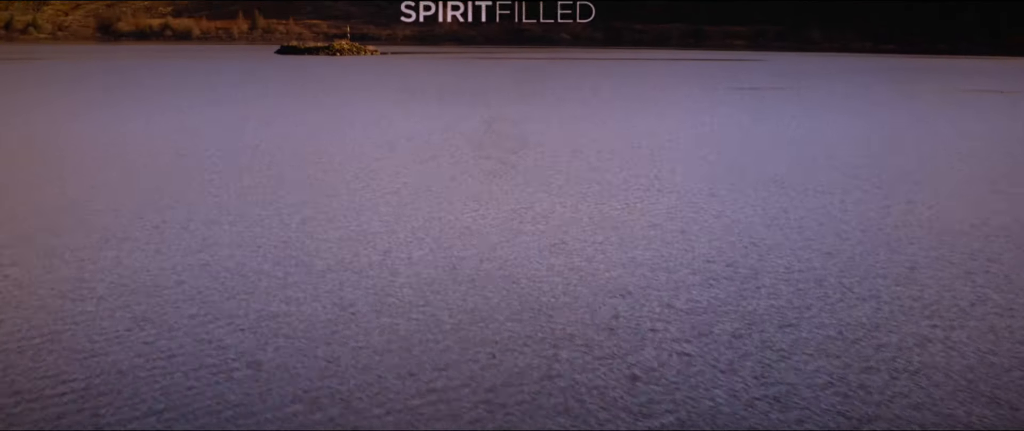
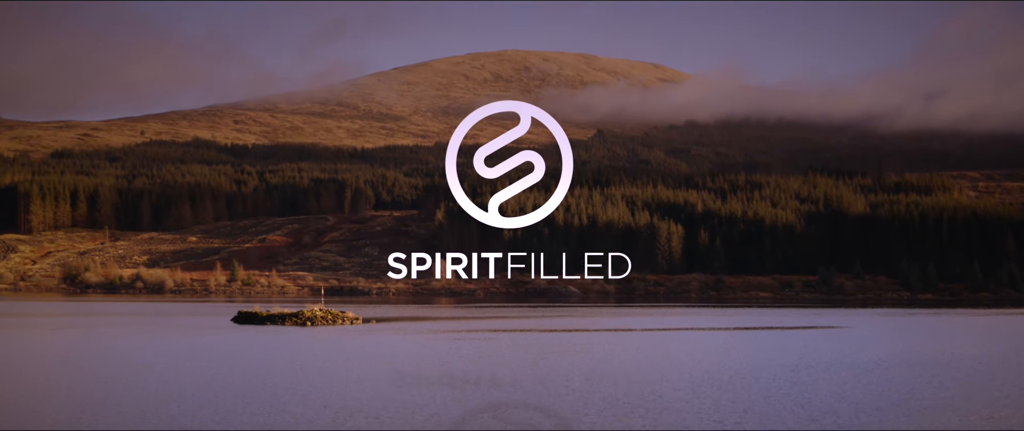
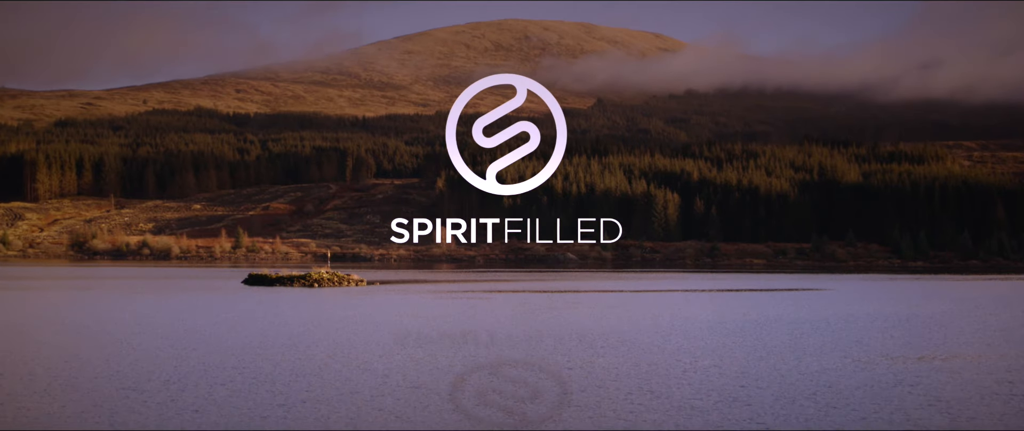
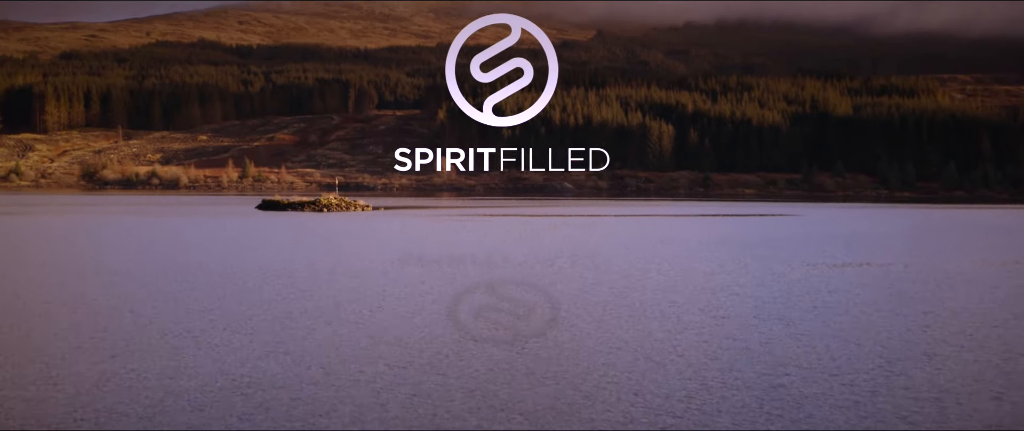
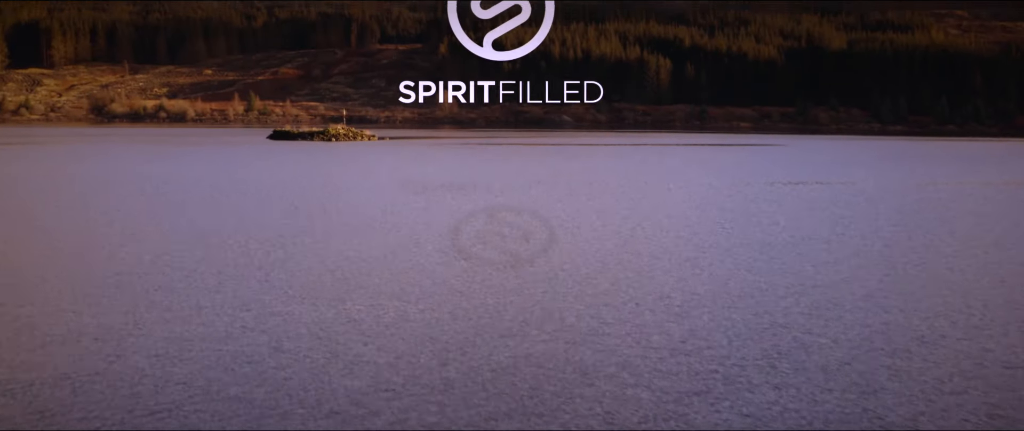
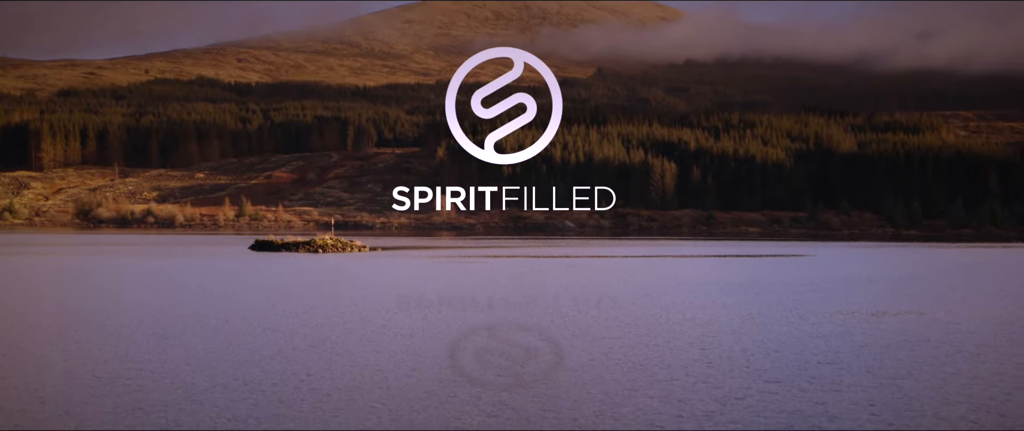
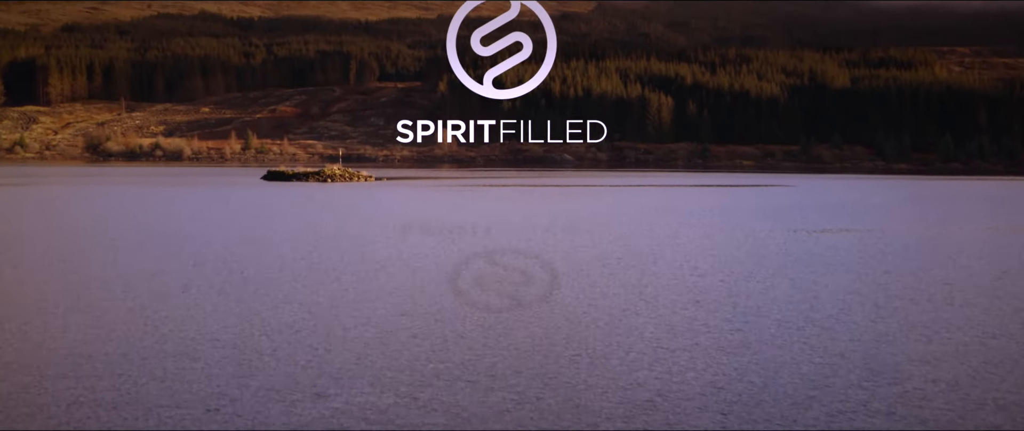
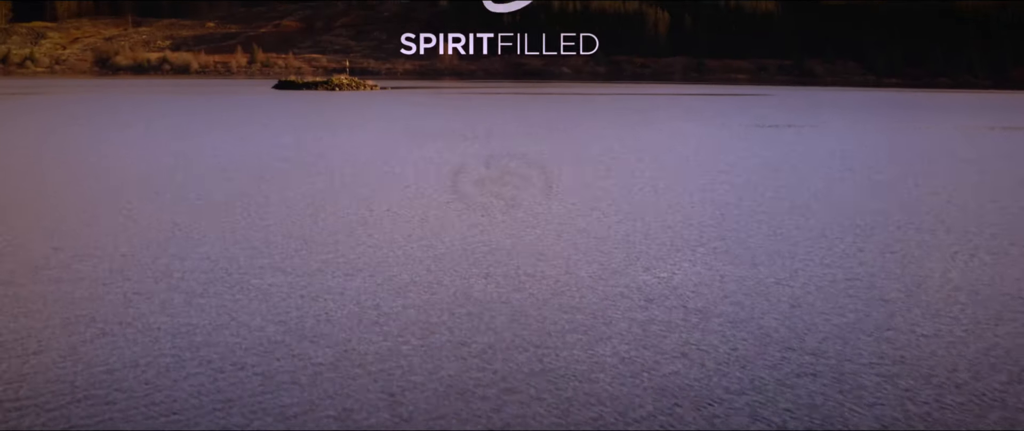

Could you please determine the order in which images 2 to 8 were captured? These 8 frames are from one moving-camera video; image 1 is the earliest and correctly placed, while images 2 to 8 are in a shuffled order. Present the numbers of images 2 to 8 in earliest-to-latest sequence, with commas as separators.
8, 5, 7, 4, 6, 3, 2
